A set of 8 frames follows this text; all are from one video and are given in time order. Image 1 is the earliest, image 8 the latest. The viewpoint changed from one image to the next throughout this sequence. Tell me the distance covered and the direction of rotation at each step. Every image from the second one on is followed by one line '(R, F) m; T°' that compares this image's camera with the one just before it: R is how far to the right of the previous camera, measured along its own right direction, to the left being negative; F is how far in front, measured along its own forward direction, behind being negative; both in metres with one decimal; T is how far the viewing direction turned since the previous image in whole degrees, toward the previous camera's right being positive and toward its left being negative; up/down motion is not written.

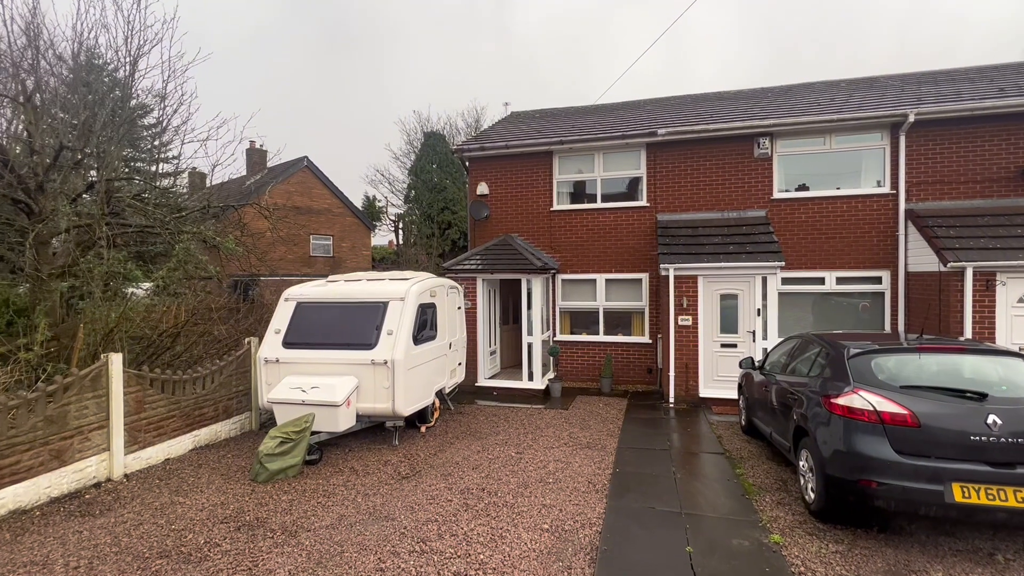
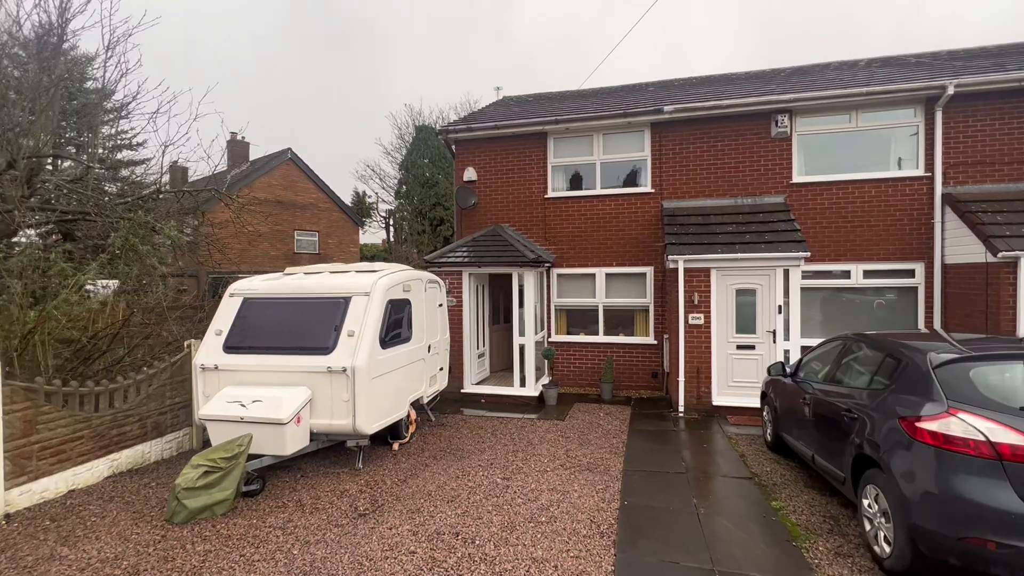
(+0.1, +1.0) m; 0°
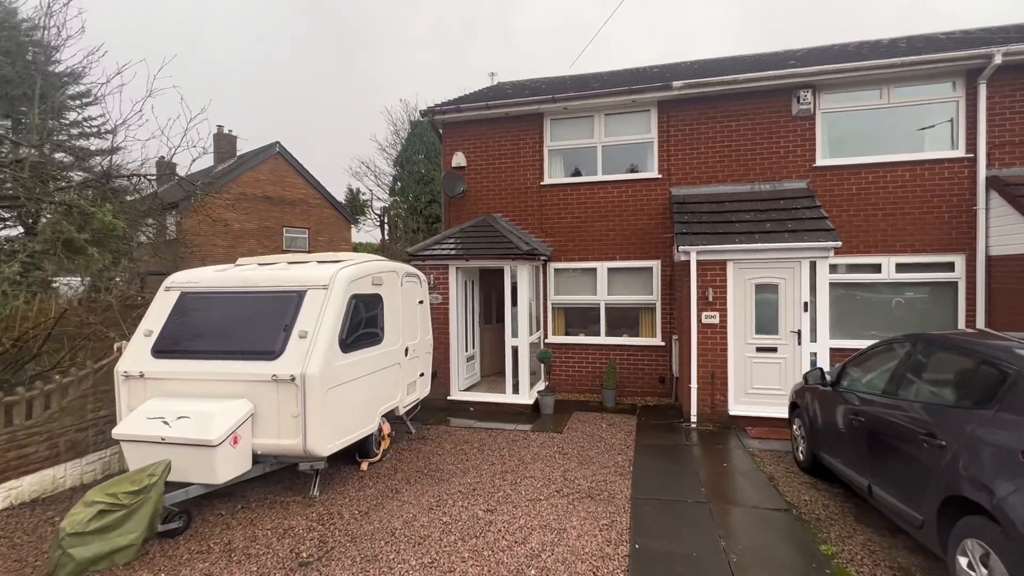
(+0.1, +0.9) m; 0°
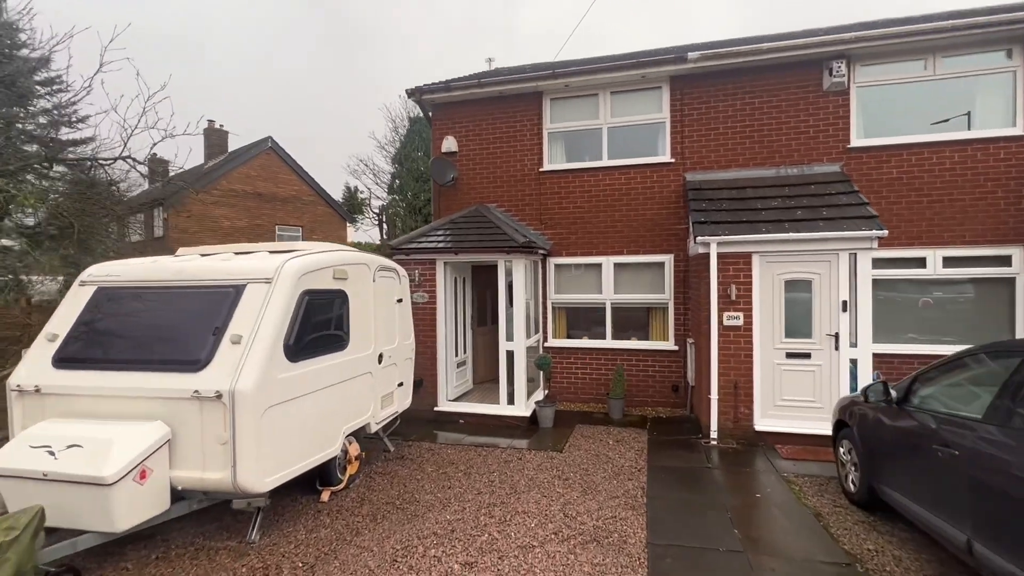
(+0.1, +0.9) m; 0°
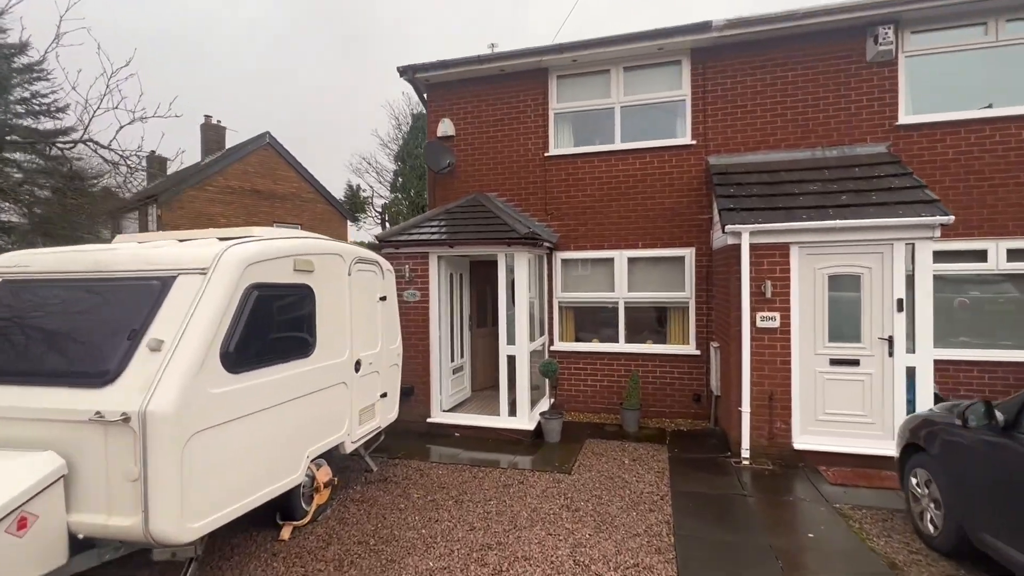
(+0.1, +0.8) m; -1°
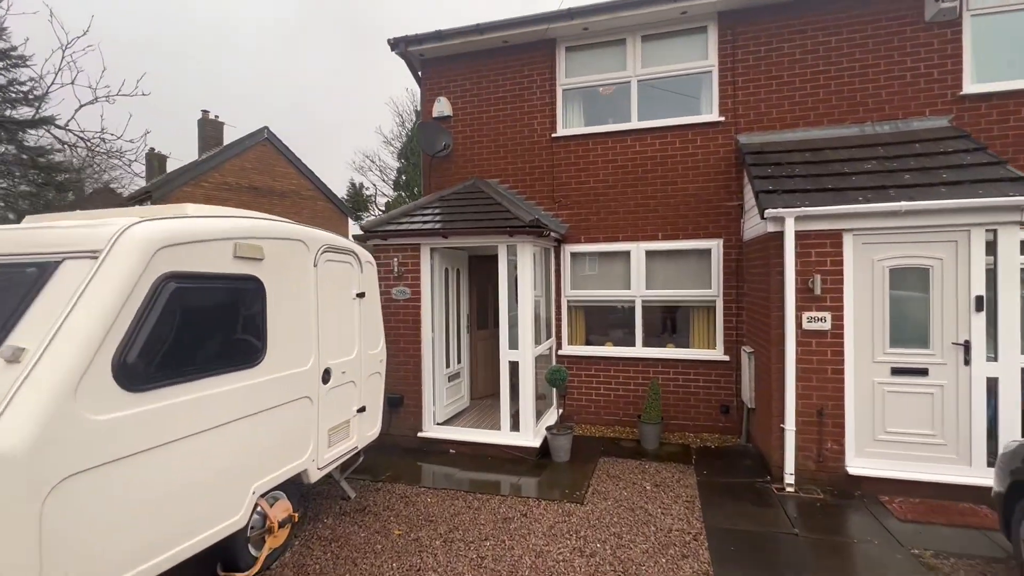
(0.0, +0.8) m; -1°
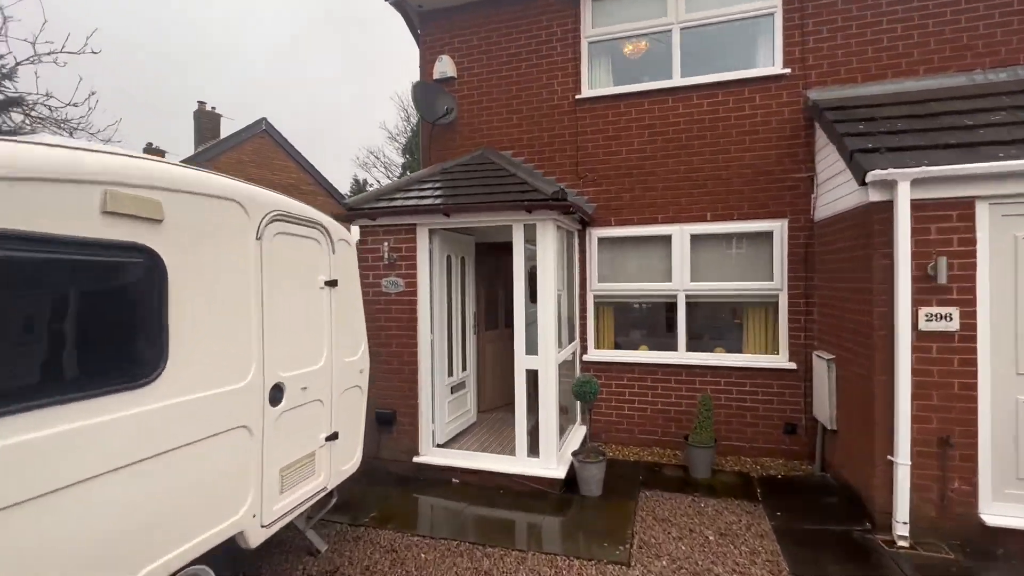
(-0.1, +1.1) m; -1°
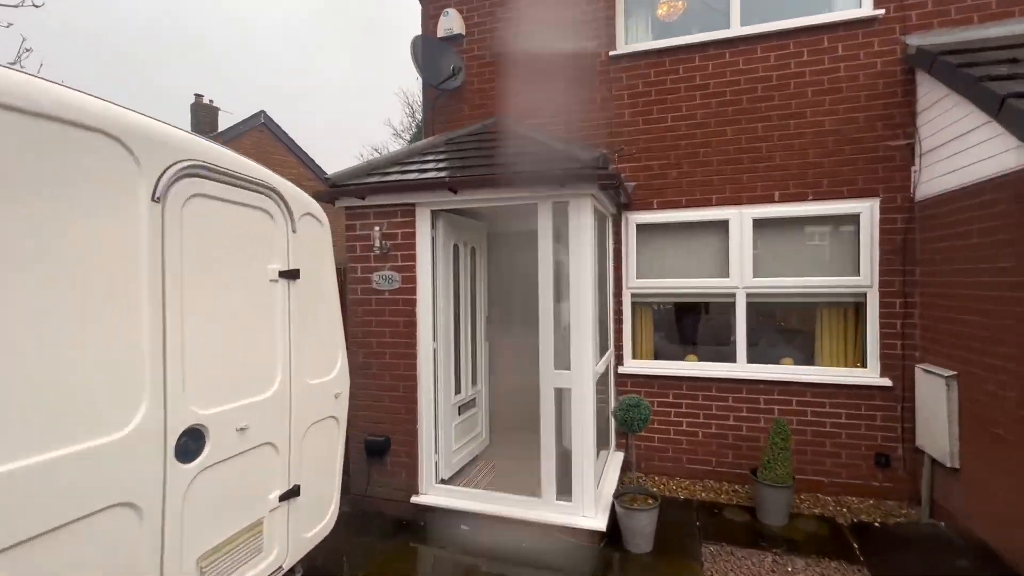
(-0.1, +0.9) m; -1°
